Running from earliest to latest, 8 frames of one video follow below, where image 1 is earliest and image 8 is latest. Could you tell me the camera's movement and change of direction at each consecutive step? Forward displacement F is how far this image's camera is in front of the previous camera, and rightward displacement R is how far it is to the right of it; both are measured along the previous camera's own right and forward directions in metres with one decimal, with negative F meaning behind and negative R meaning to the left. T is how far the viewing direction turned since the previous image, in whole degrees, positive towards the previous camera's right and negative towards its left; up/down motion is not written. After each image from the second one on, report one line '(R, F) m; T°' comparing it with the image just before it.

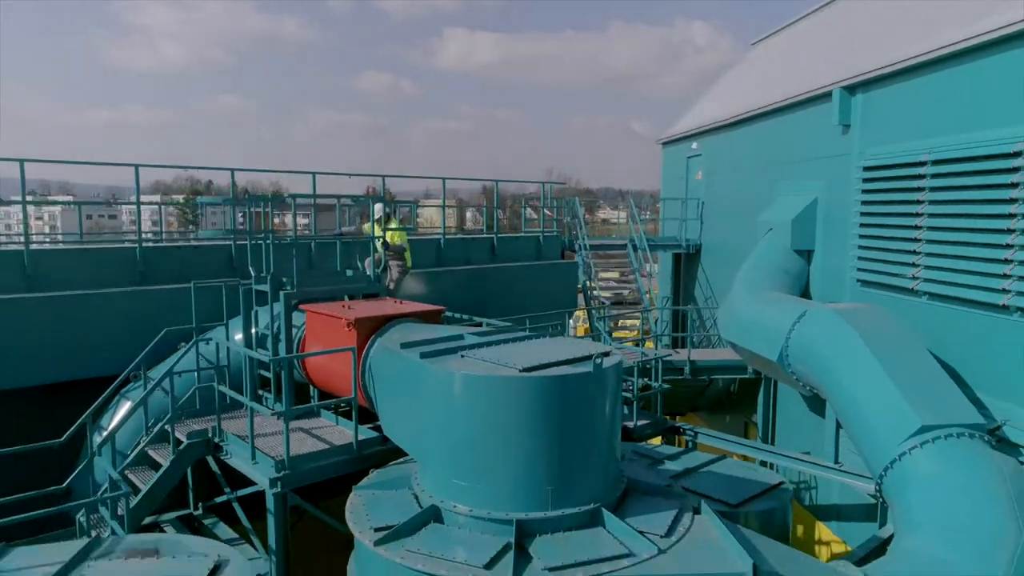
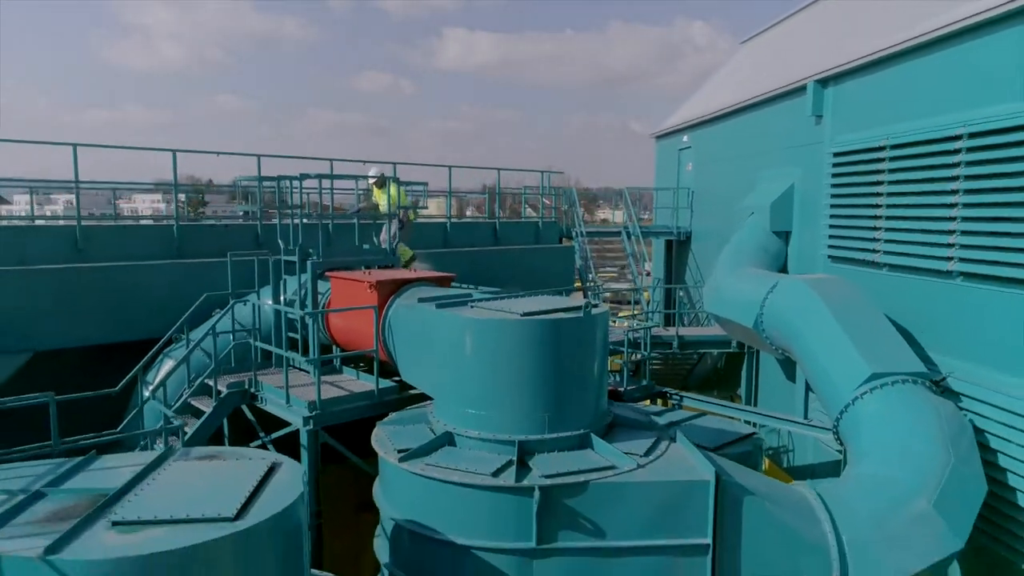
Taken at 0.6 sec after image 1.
(0.0, -0.9) m; 0°
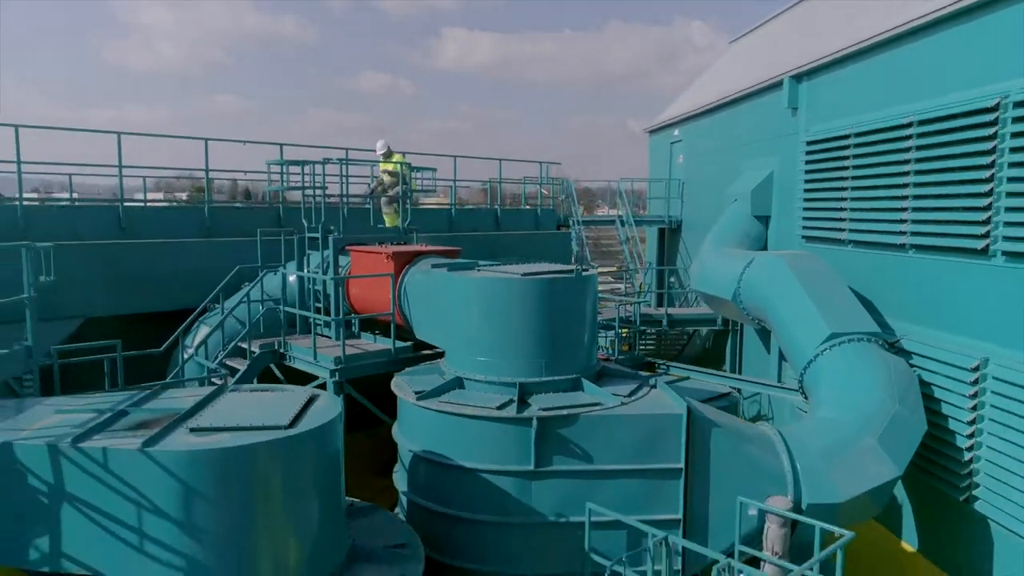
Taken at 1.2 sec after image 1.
(0.0, -0.9) m; 0°
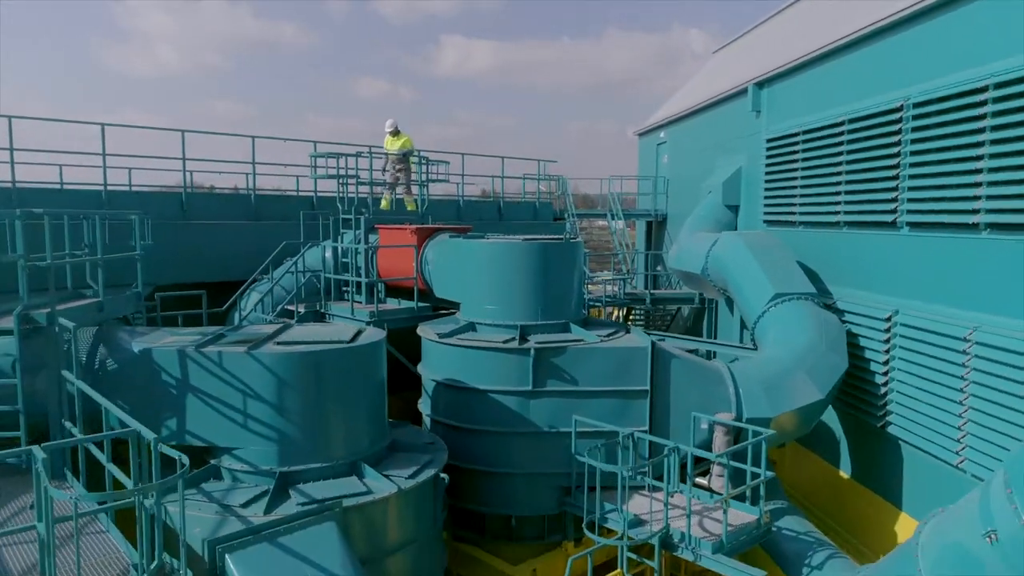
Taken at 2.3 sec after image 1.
(0.0, -1.8) m; 0°
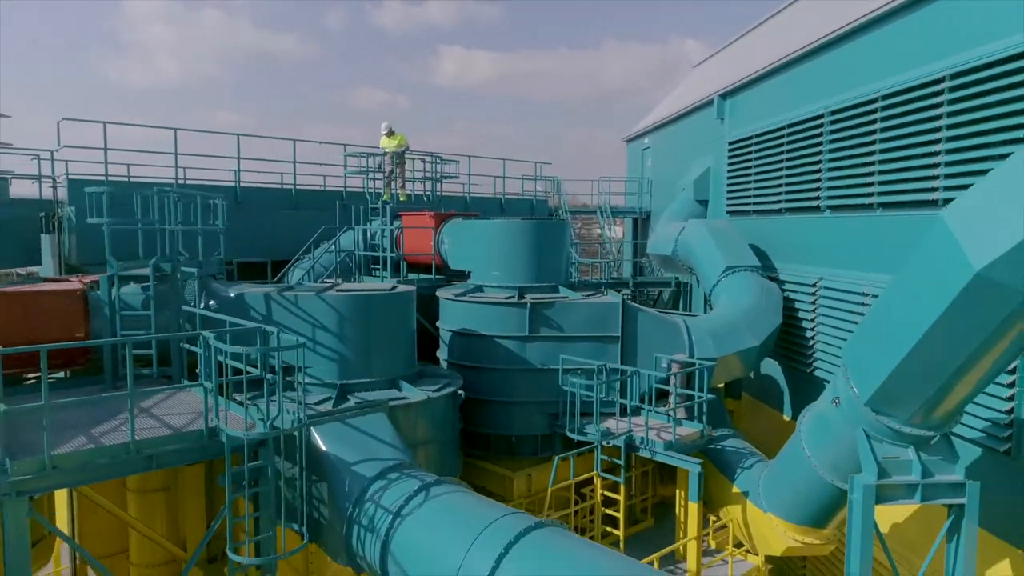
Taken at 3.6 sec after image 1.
(0.0, -2.2) m; 0°
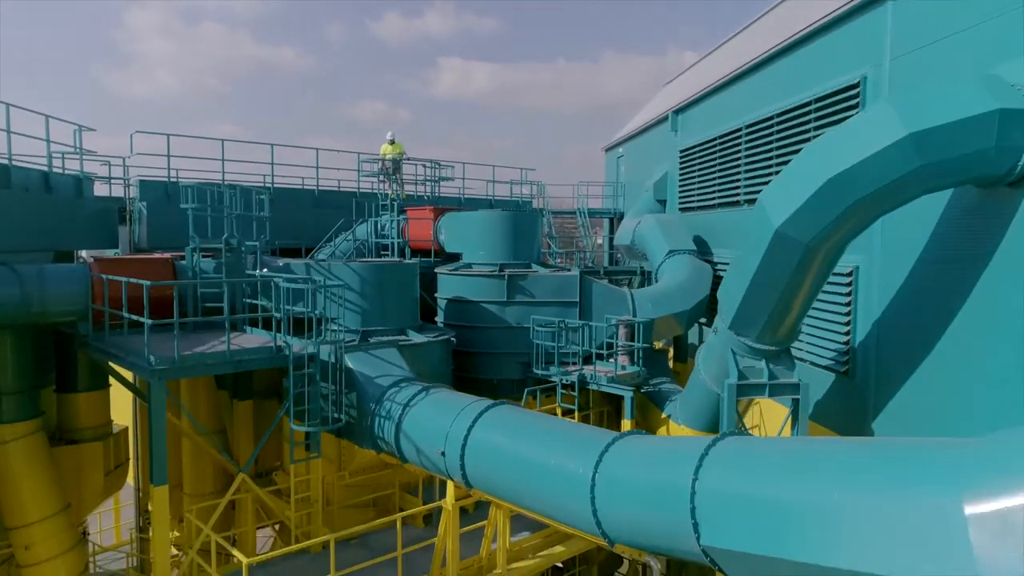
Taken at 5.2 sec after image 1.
(+0.4, -2.9) m; 0°
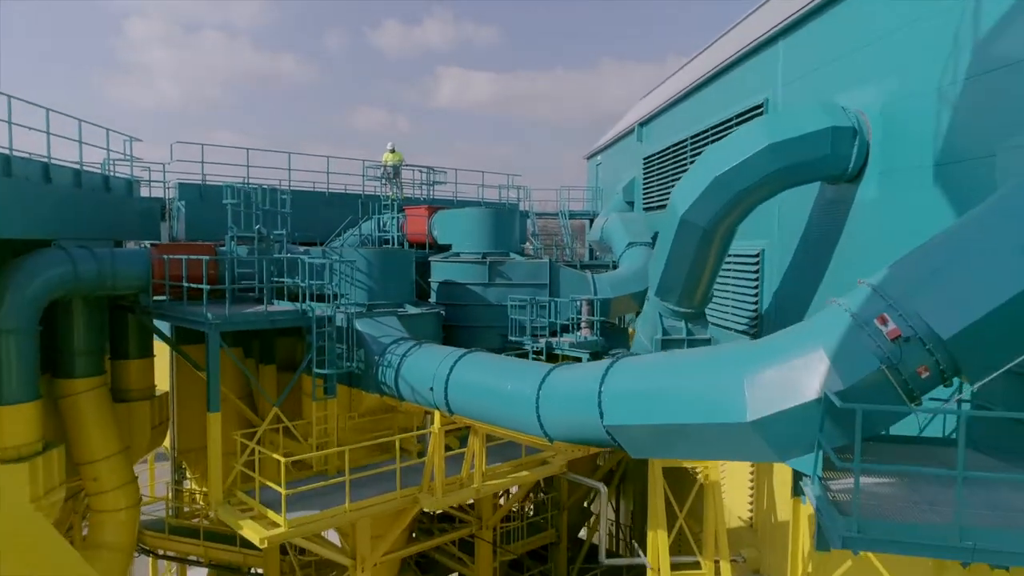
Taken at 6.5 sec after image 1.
(+0.5, -2.6) m; 0°
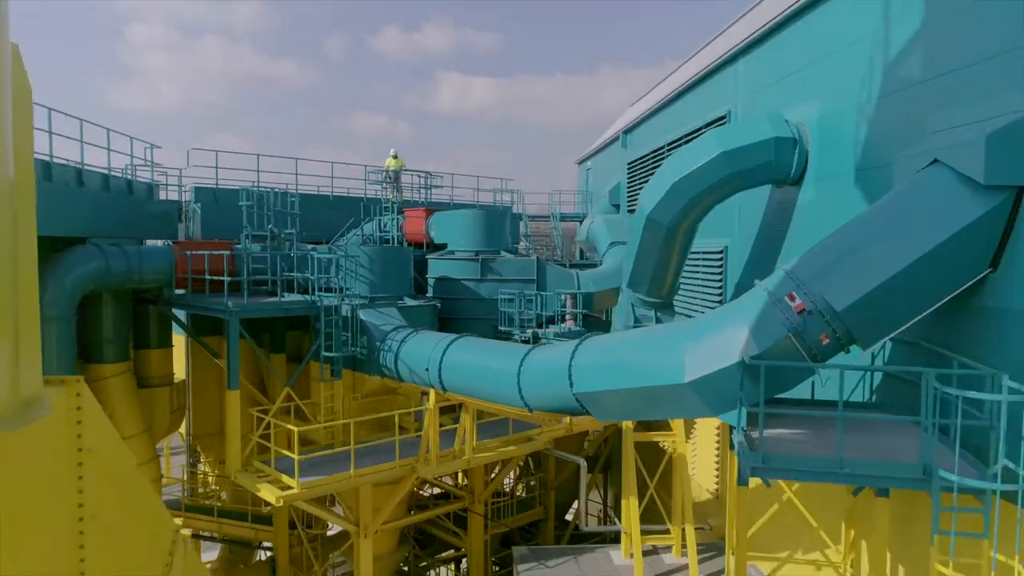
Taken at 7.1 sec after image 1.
(+0.3, -1.4) m; 0°
